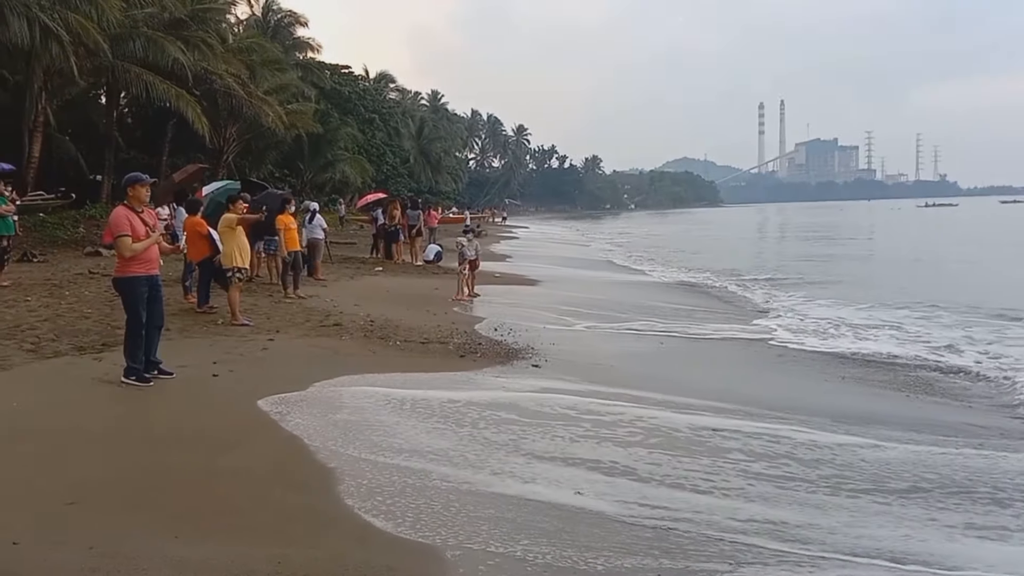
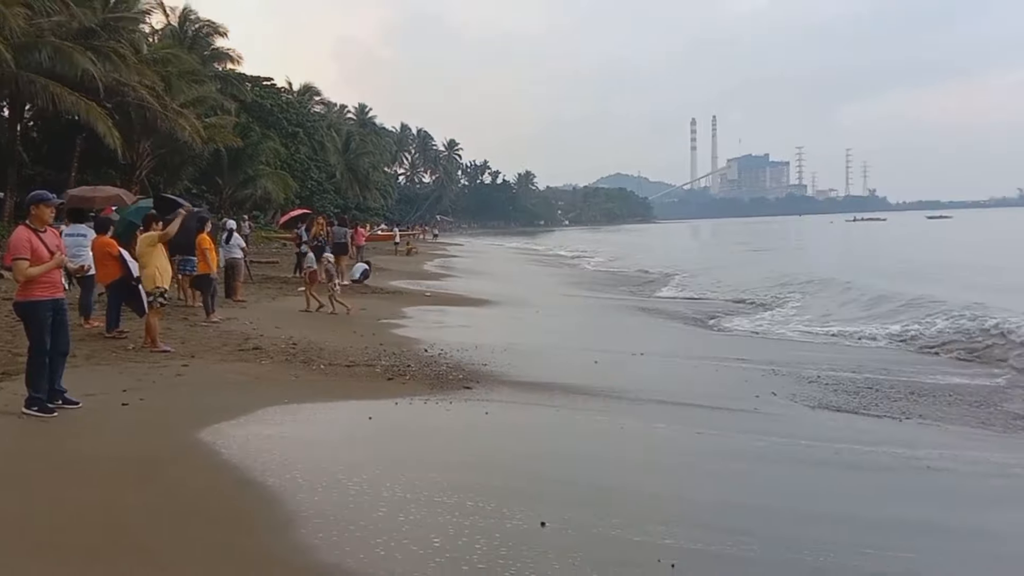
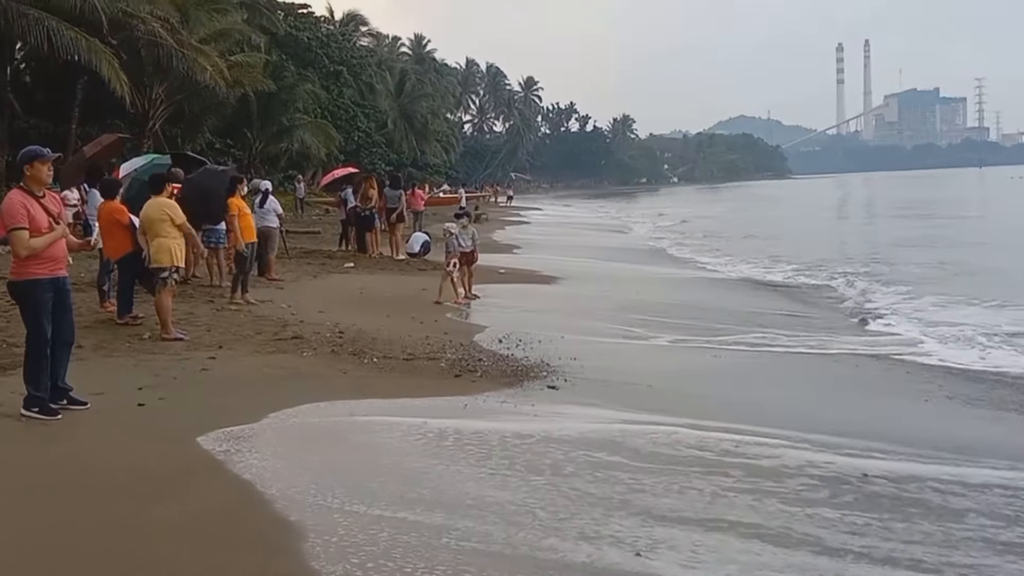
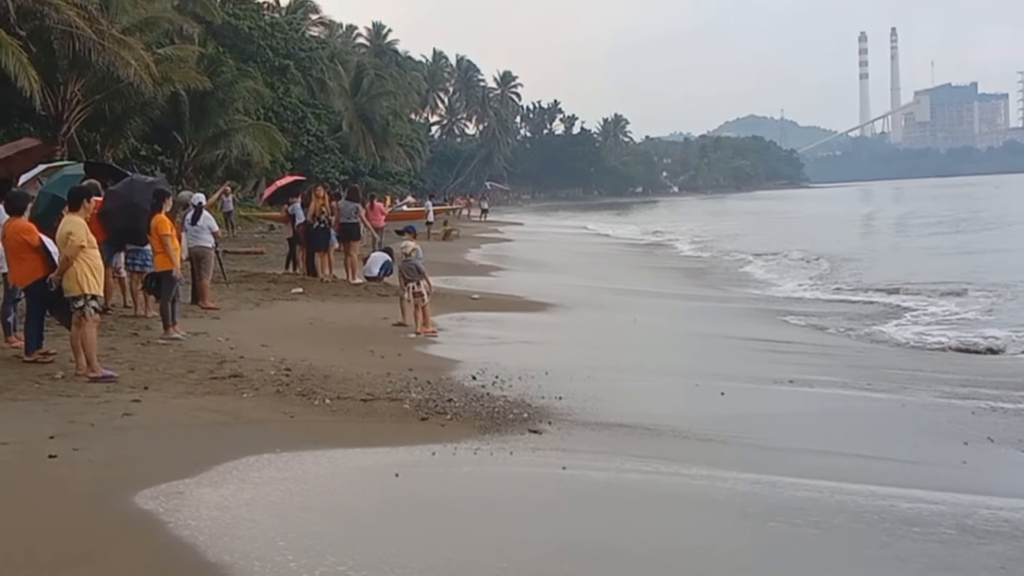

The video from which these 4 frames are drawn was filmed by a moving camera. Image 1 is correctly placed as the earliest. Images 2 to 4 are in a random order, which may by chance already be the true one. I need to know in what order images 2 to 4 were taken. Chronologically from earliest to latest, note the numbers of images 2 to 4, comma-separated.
3, 4, 2
